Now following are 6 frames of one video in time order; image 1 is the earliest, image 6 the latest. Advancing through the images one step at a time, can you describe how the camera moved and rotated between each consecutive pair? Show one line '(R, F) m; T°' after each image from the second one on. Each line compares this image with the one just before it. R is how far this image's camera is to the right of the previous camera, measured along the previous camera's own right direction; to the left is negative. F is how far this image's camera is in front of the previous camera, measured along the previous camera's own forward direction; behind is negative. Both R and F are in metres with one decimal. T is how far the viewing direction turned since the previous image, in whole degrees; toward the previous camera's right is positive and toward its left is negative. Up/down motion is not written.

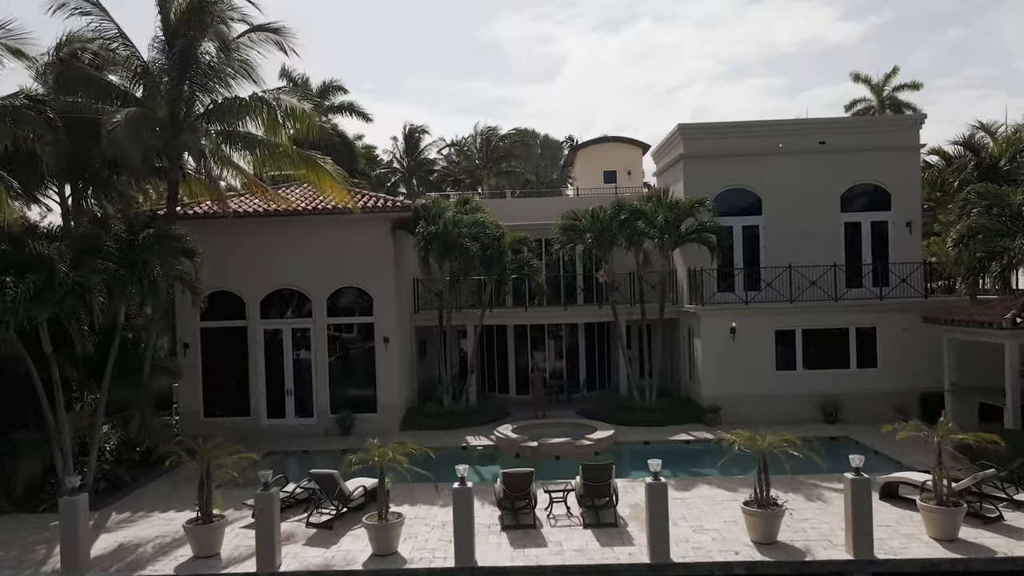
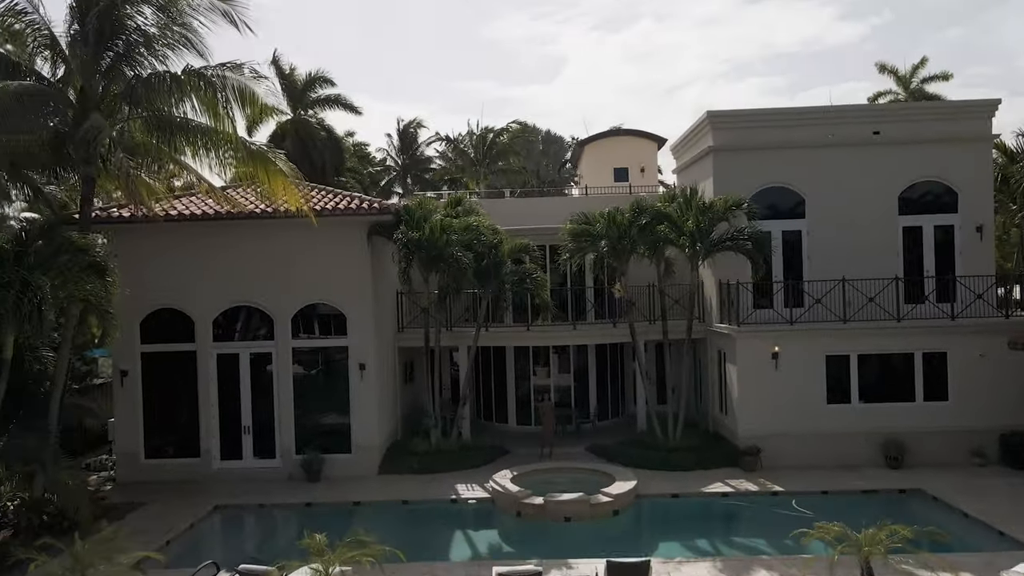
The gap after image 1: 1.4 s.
(0.0, +3.2) m; 0°
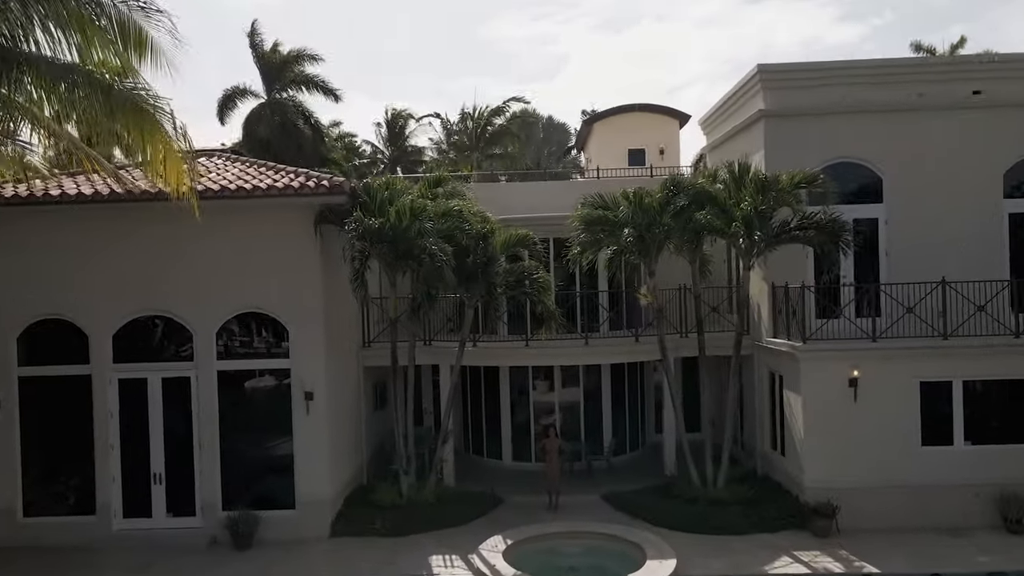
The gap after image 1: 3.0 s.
(+0.1, +4.0) m; 0°
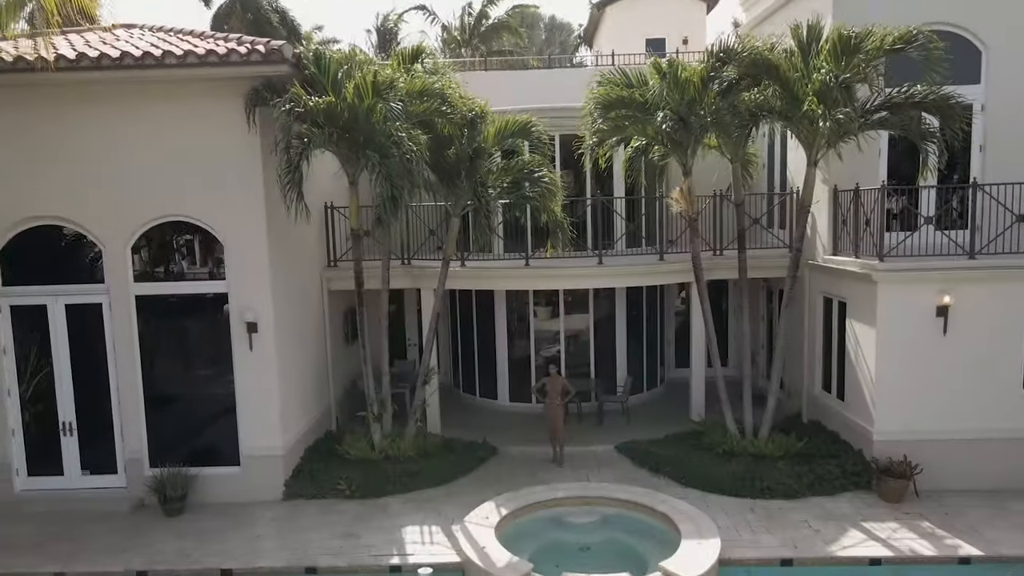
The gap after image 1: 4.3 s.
(+0.1, +2.8) m; 0°
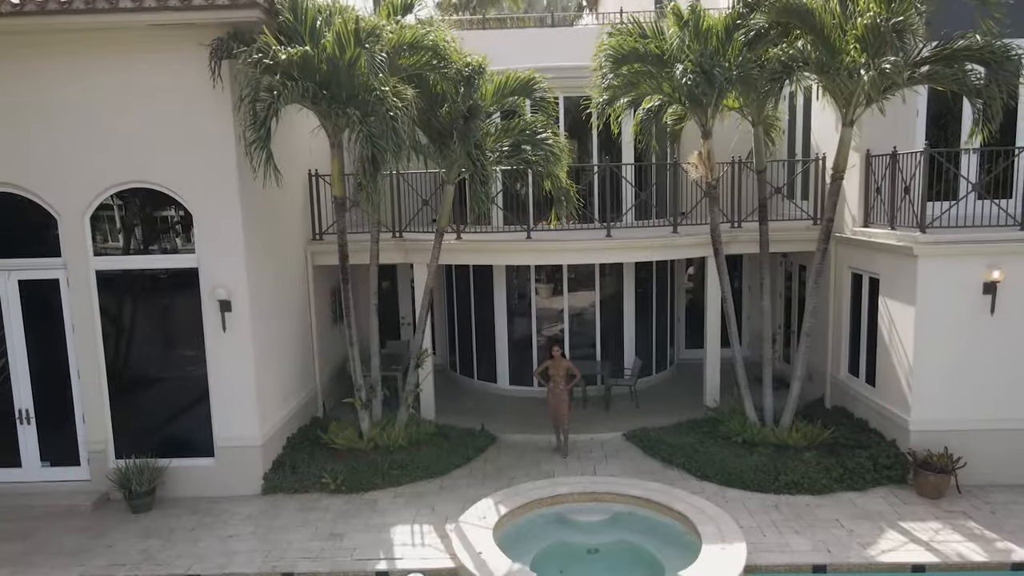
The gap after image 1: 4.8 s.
(0.0, +1.0) m; 0°
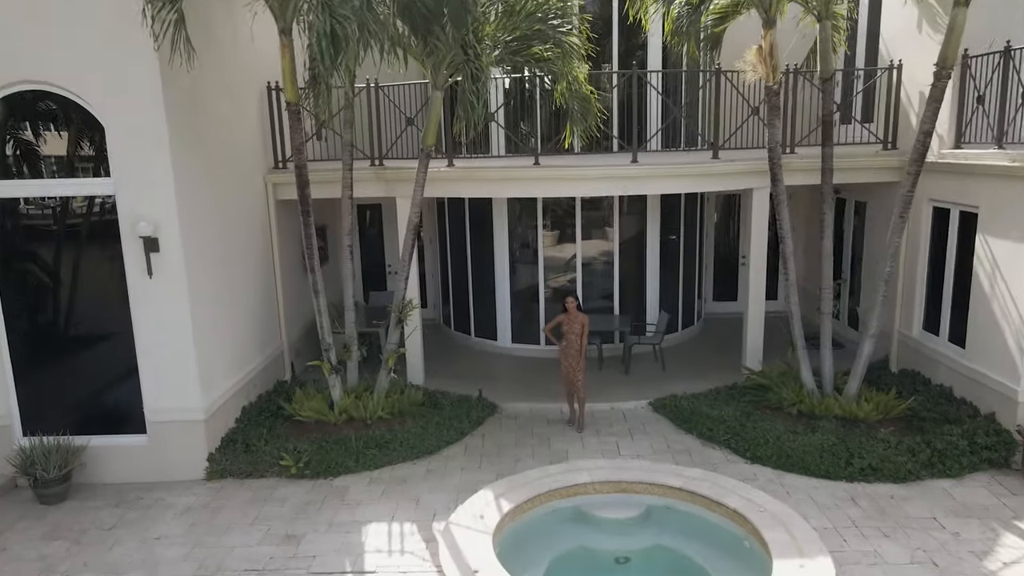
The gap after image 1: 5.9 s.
(-0.1, +2.0) m; 0°
